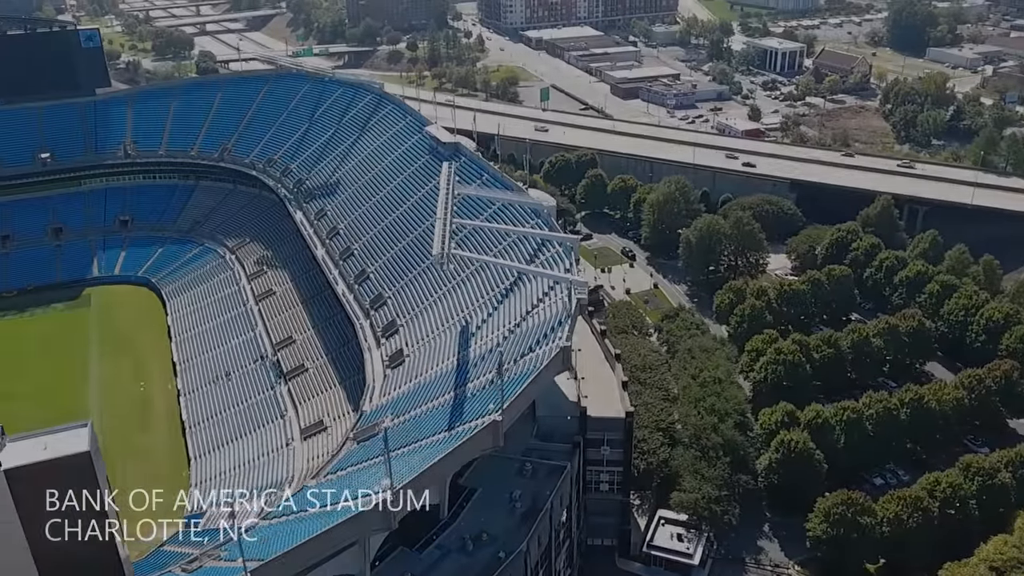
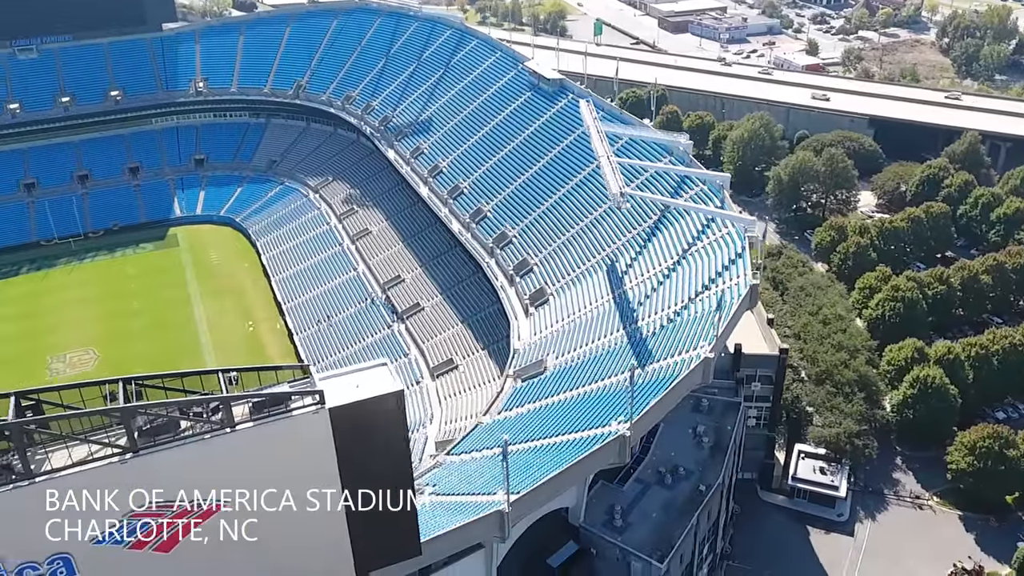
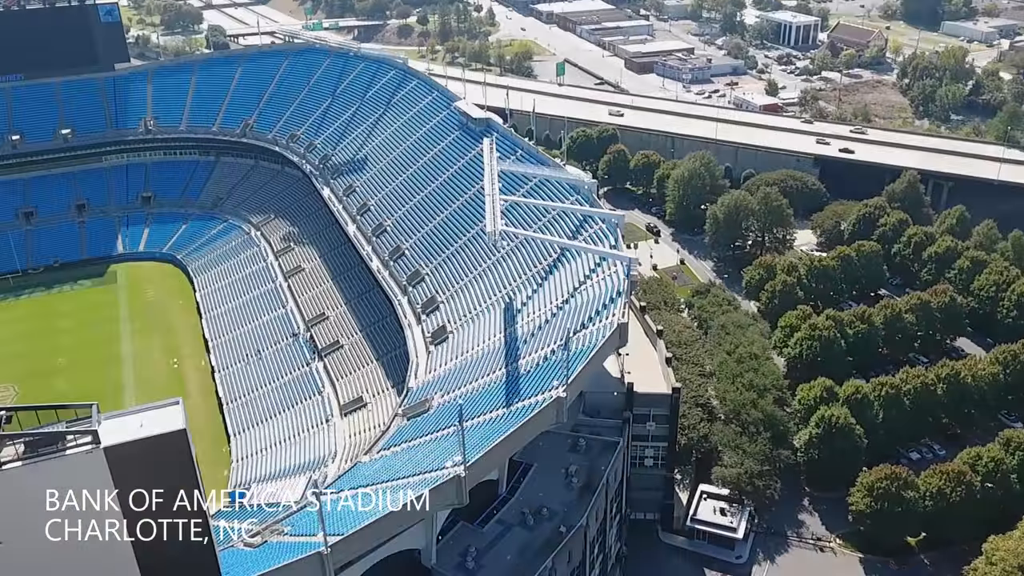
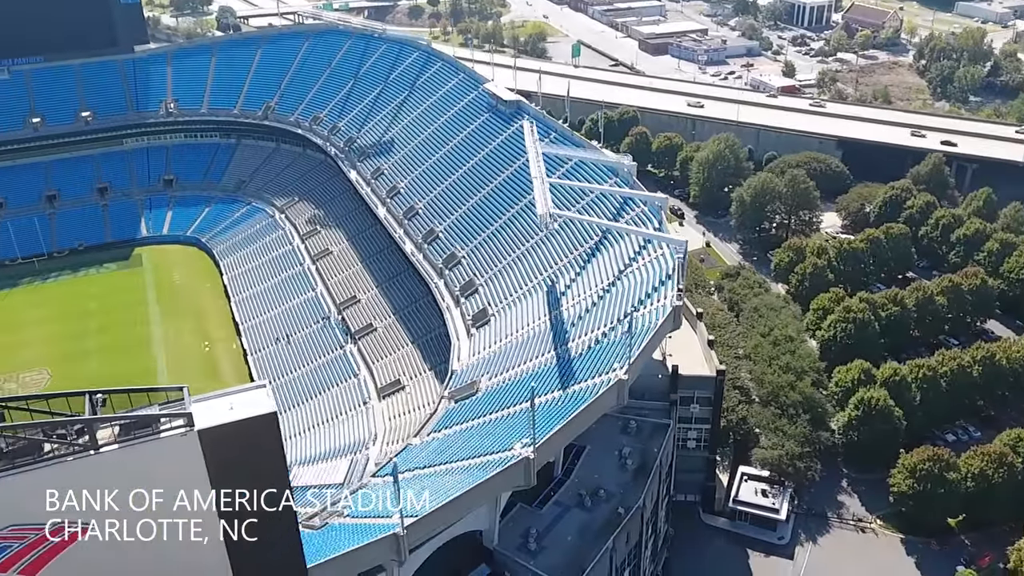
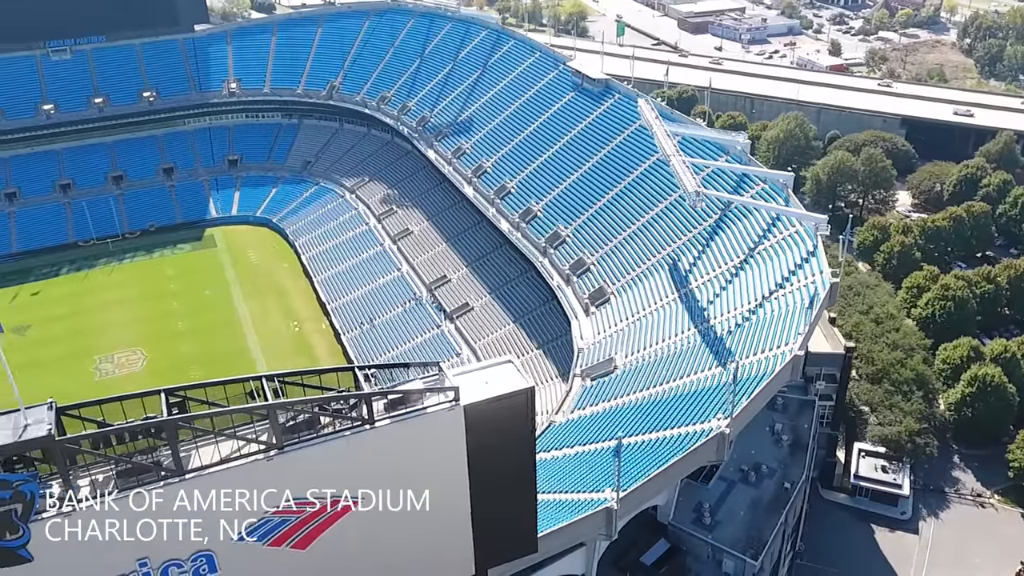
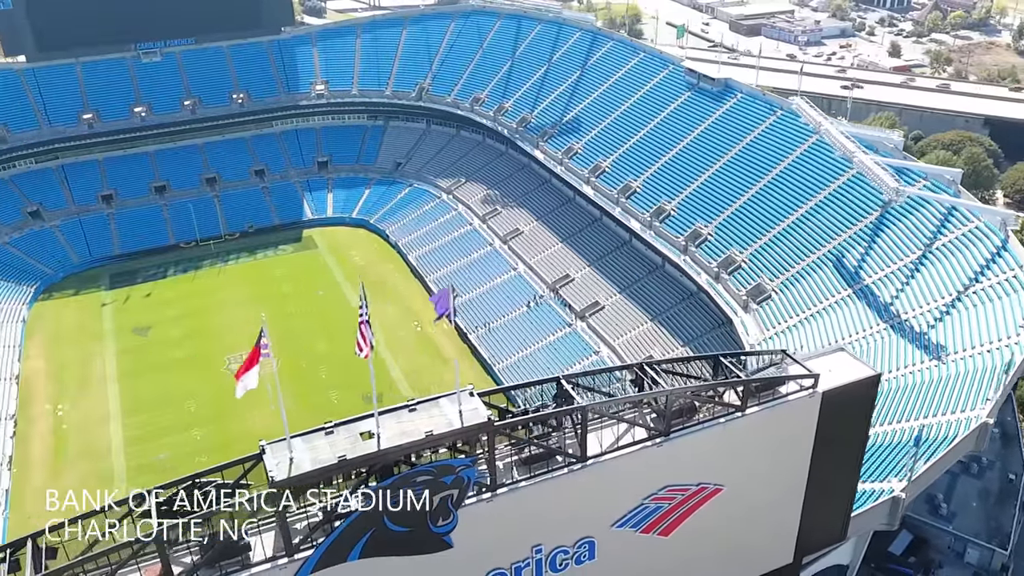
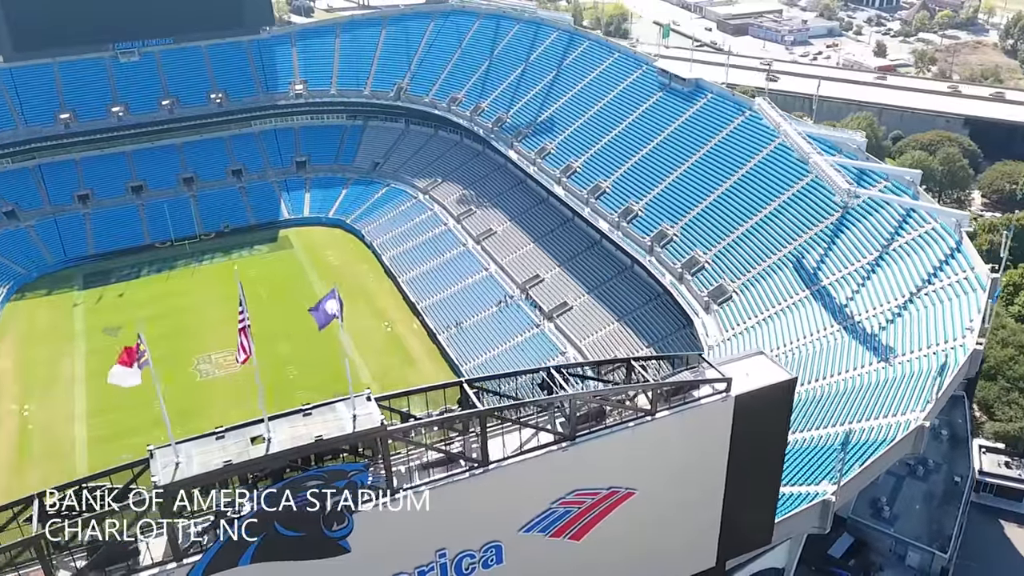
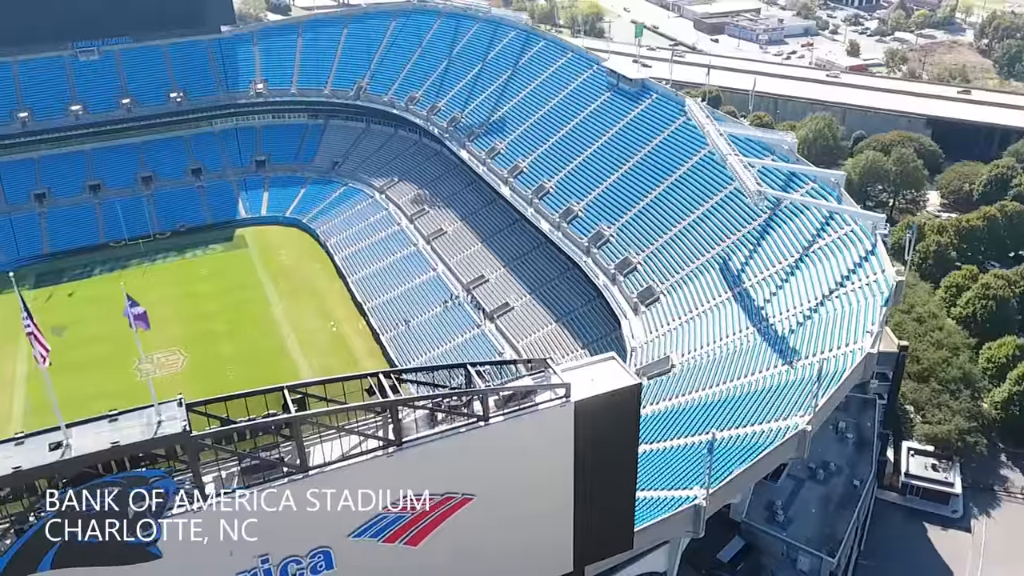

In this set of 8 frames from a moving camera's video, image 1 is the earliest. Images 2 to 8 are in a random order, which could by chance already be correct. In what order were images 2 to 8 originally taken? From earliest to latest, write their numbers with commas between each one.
3, 4, 2, 5, 8, 7, 6
